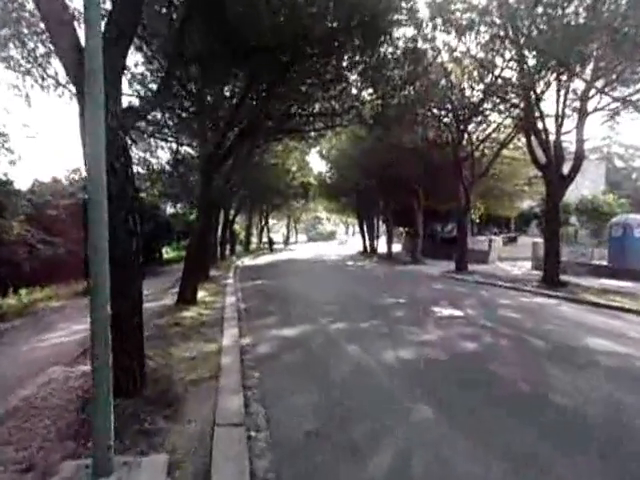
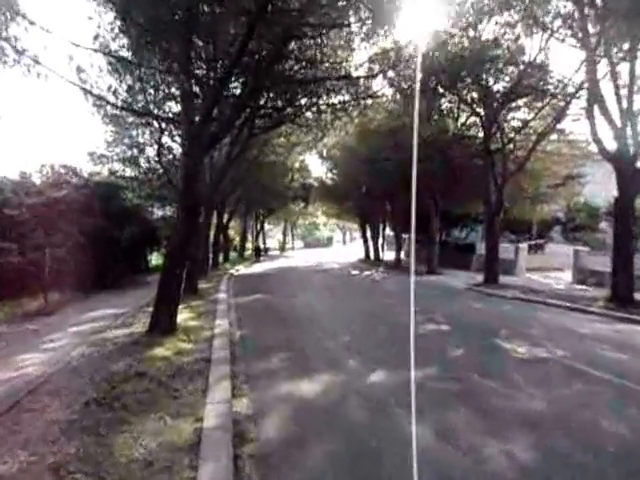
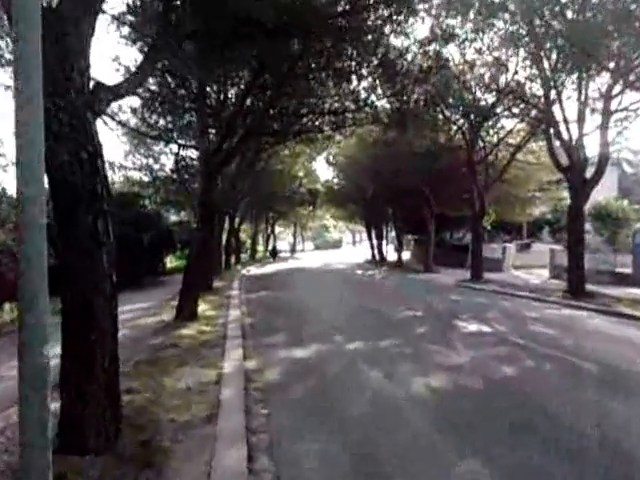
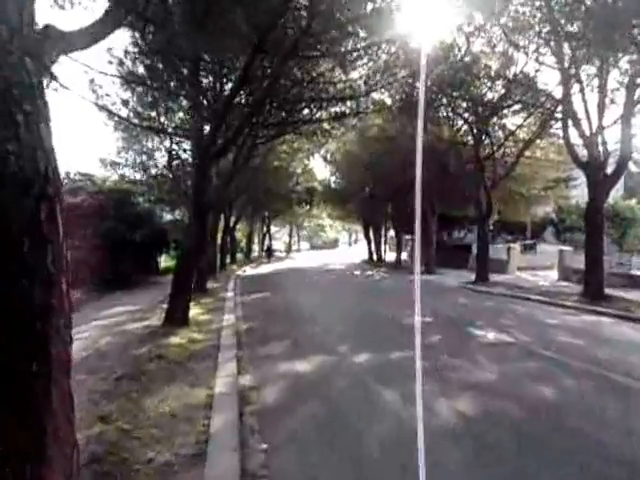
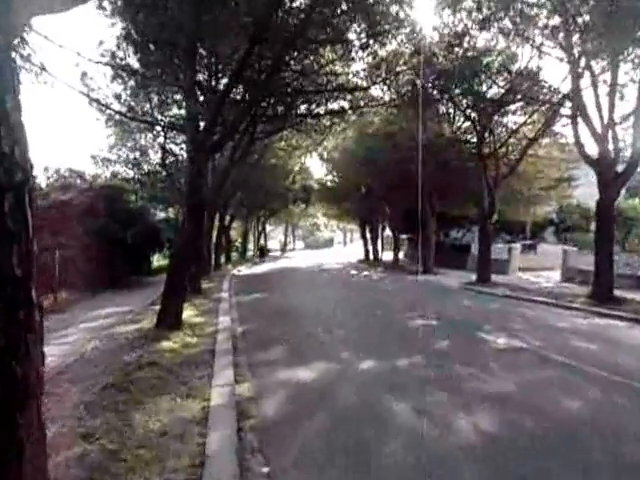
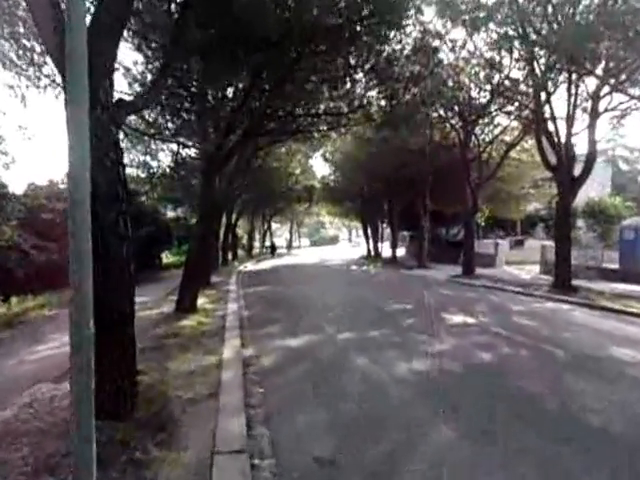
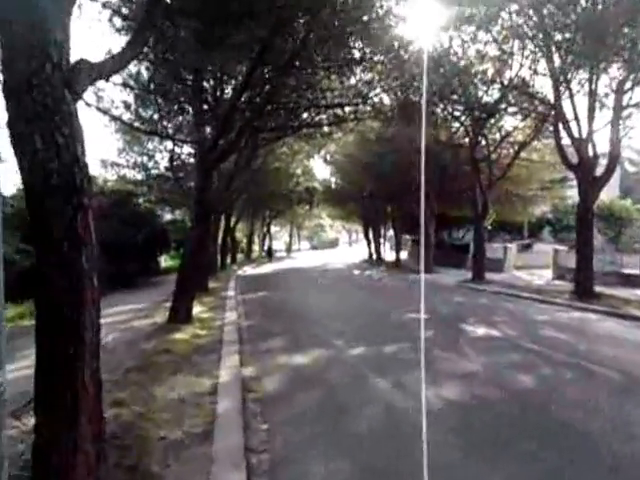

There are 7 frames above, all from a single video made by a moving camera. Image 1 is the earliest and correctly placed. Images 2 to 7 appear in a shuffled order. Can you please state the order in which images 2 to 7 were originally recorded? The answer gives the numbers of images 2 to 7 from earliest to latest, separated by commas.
6, 3, 7, 4, 5, 2
